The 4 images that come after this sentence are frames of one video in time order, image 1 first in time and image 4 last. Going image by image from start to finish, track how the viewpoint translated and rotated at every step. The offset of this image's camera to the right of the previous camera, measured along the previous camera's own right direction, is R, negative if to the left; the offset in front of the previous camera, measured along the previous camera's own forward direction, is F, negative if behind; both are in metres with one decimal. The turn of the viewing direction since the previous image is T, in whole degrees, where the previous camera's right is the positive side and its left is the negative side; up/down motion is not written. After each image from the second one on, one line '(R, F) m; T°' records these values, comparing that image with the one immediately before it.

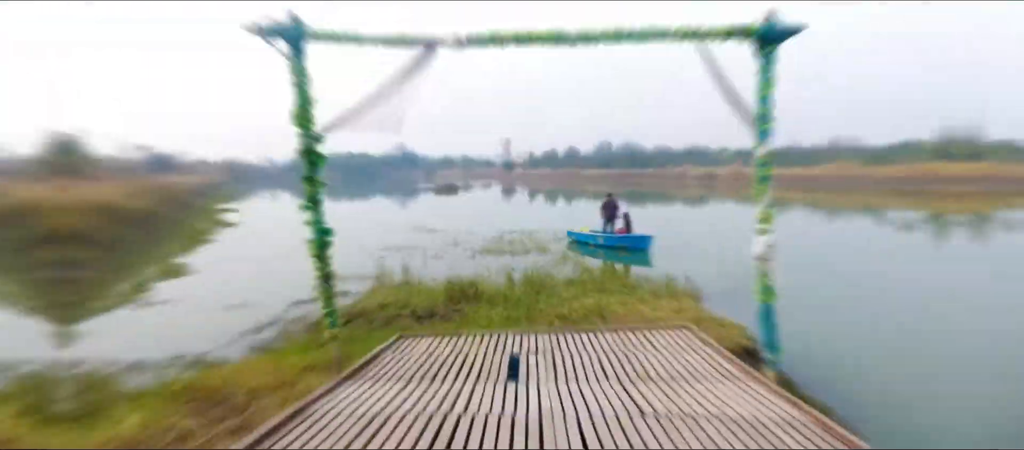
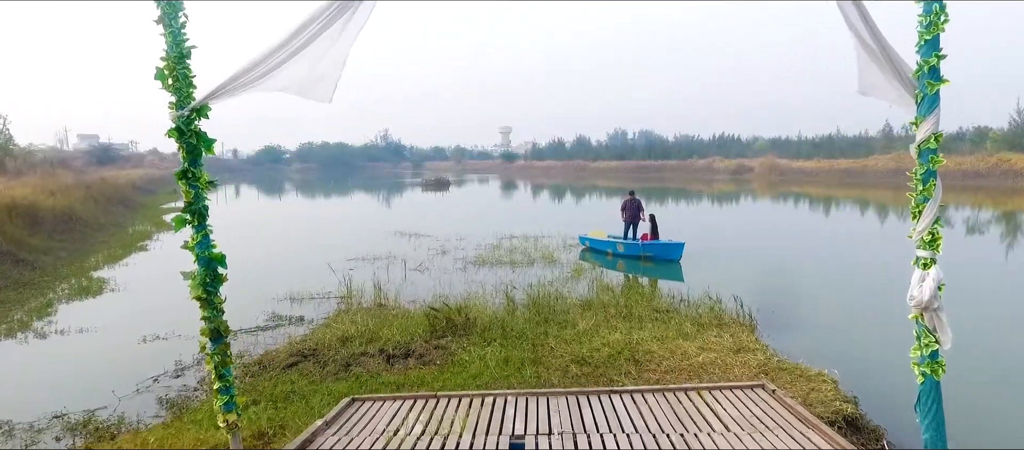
(-0.2, +1.3) m; +3°
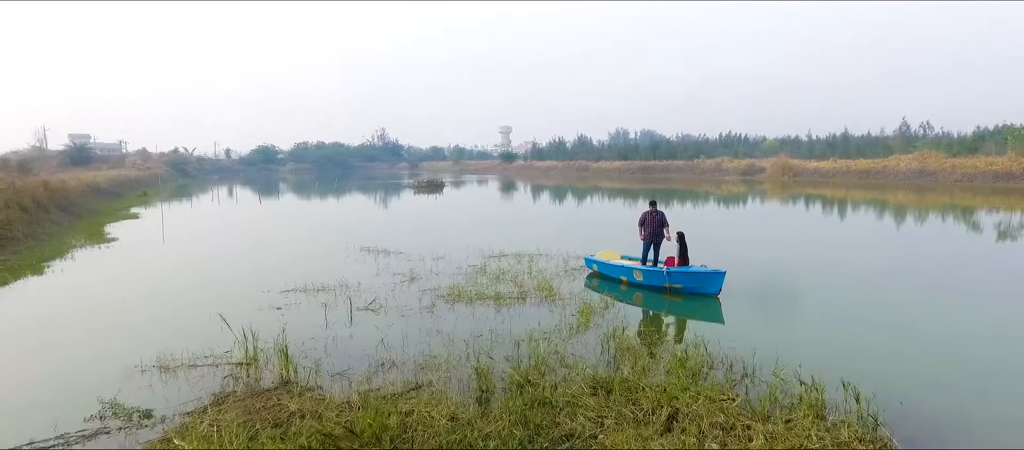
(+0.2, +2.9) m; 0°
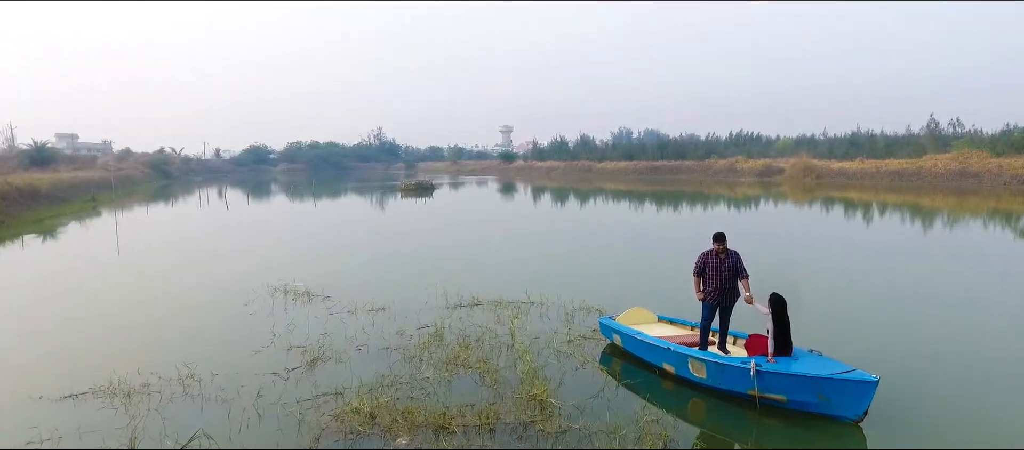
(+0.4, +4.2) m; 0°
